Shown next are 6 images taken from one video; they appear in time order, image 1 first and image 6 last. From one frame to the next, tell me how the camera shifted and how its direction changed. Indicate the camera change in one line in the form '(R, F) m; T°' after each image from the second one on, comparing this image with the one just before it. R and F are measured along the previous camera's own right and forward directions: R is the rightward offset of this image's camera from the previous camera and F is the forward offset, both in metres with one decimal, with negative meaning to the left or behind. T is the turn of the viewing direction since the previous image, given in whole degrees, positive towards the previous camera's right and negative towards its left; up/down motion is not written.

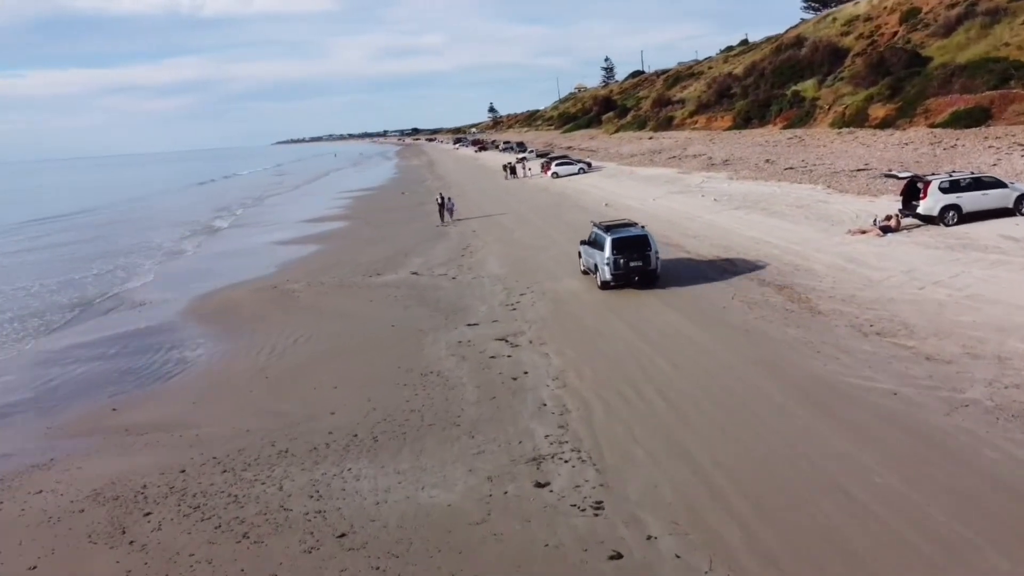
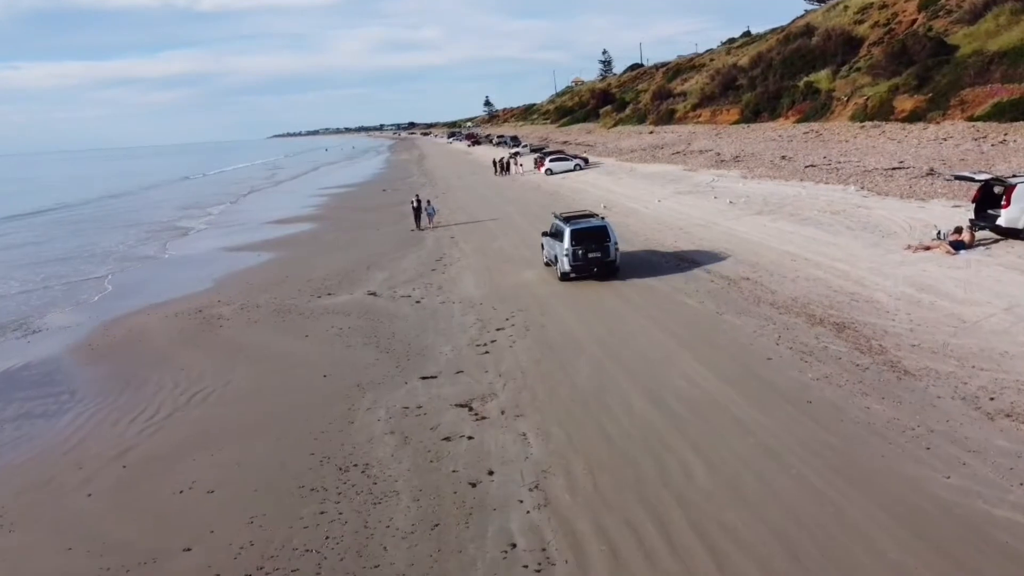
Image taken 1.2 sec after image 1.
(+0.4, +4.5) m; 0°
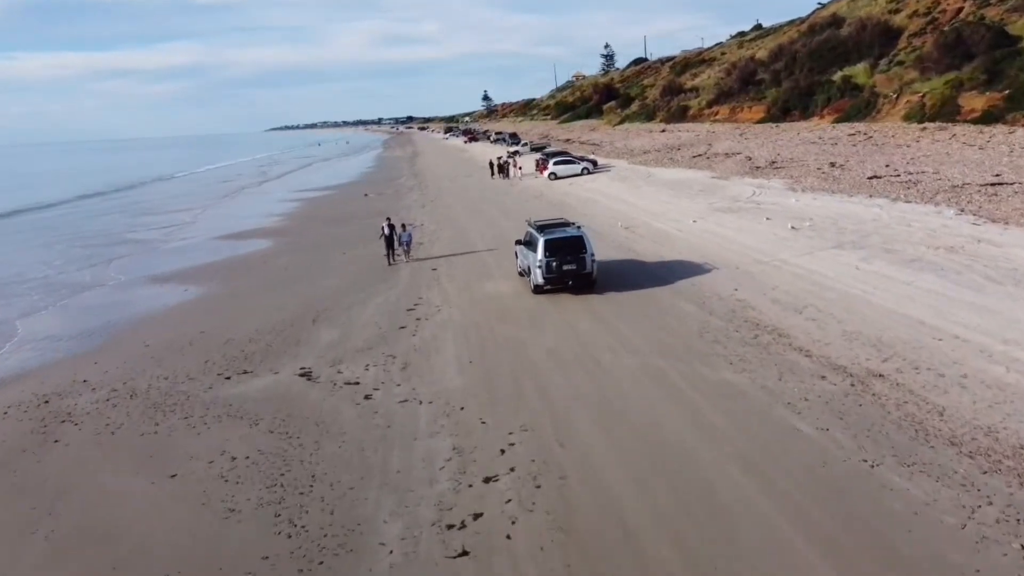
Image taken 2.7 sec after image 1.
(0.0, +6.4) m; 0°
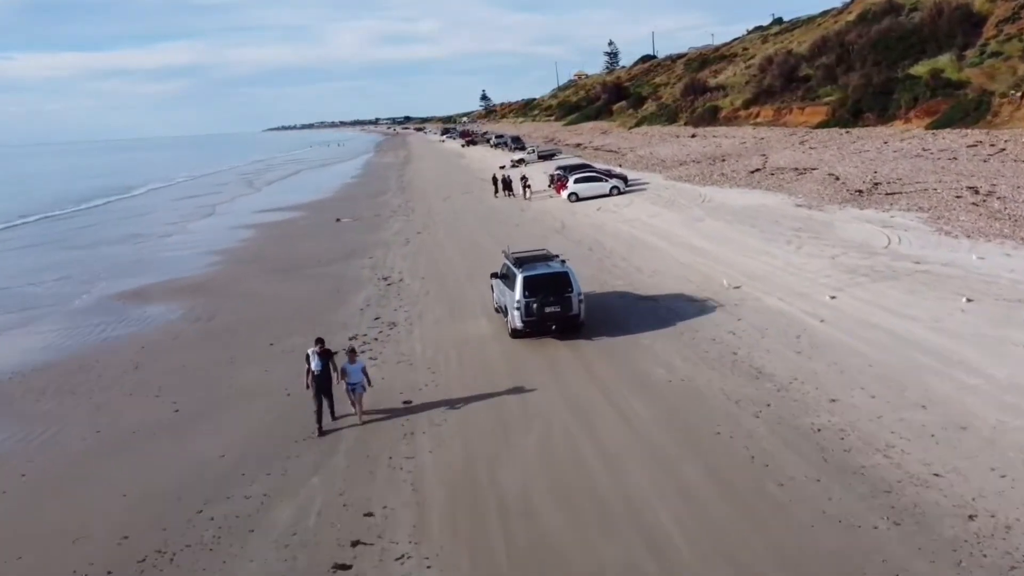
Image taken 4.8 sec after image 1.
(-0.5, +9.9) m; 0°
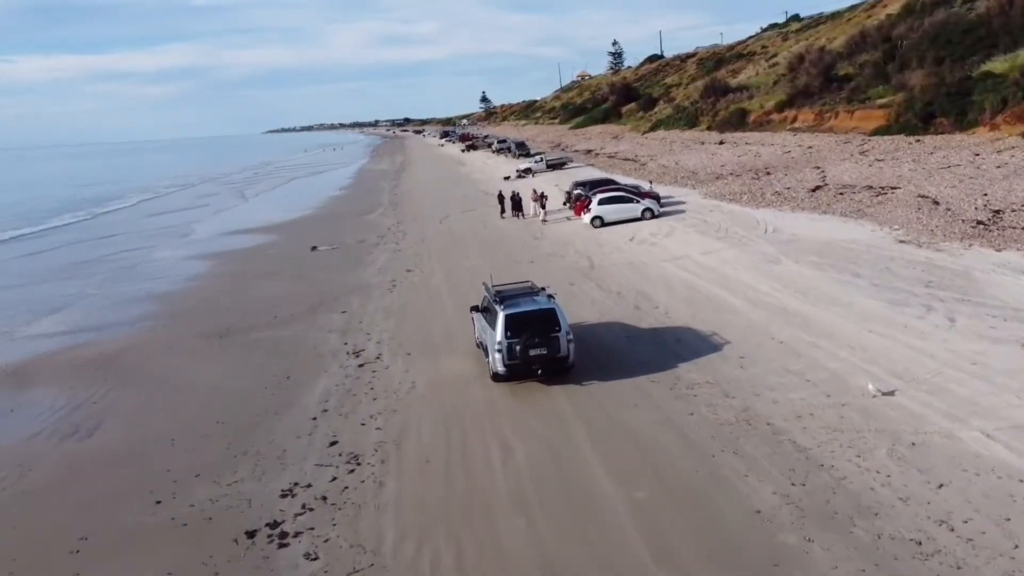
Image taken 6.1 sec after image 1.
(-0.4, +6.5) m; 0°
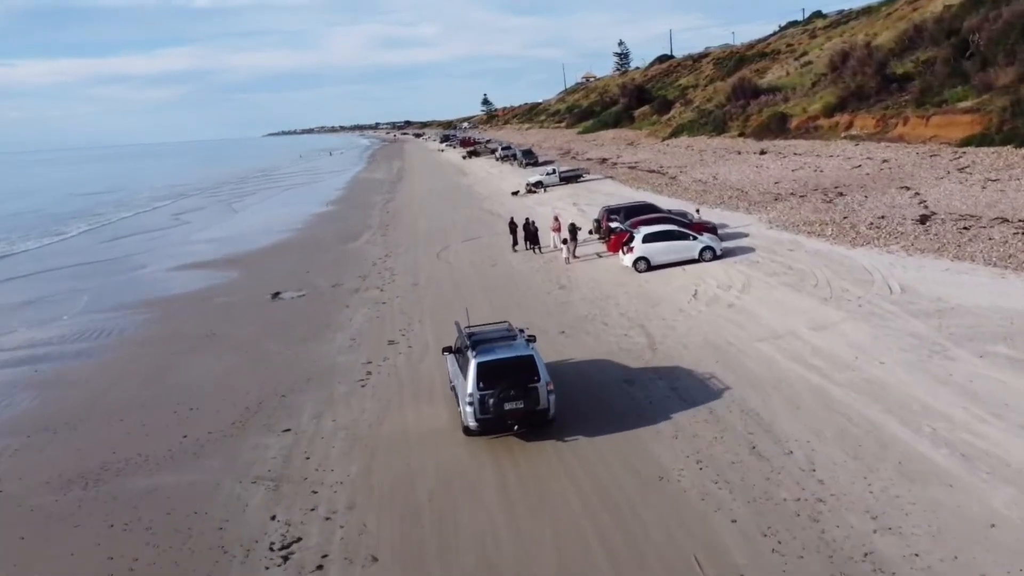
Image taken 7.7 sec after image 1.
(-0.5, +7.2) m; 0°
